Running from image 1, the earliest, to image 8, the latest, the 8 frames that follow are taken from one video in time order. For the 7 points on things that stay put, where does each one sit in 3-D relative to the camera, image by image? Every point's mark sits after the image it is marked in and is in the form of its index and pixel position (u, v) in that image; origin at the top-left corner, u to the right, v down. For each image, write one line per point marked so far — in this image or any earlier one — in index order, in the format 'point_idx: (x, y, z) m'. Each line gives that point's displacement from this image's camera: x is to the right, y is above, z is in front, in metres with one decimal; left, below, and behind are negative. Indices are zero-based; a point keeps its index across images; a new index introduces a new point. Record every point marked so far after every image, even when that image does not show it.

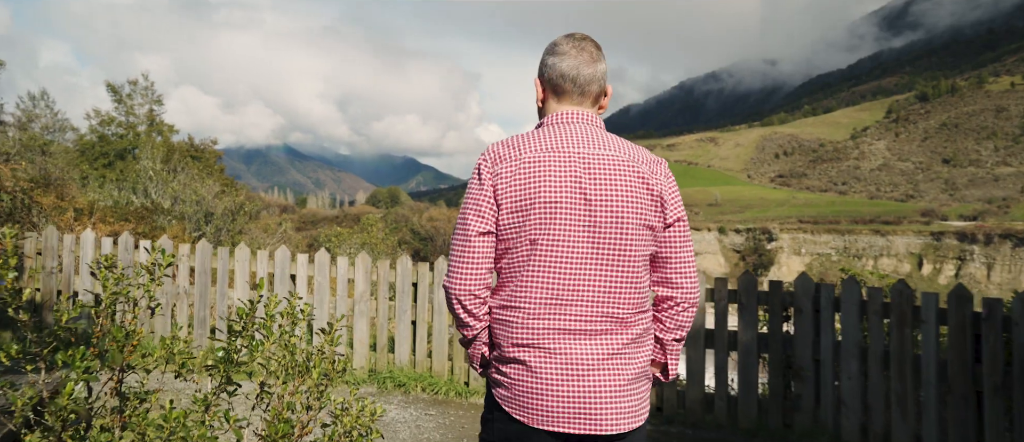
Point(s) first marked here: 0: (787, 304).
0: (+2.8, -0.8, +6.6) m
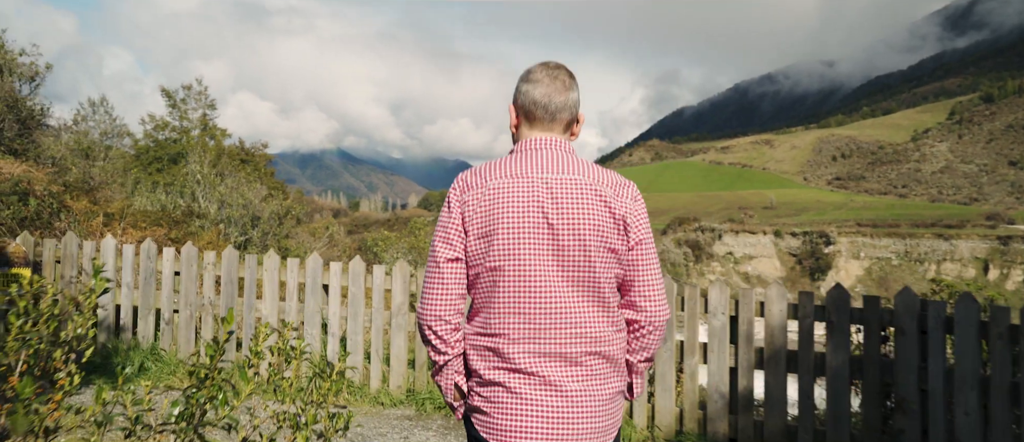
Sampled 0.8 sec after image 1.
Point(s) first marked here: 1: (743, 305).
0: (+3.3, -0.9, +5.6) m
1: (+2.2, -0.8, +6.1) m
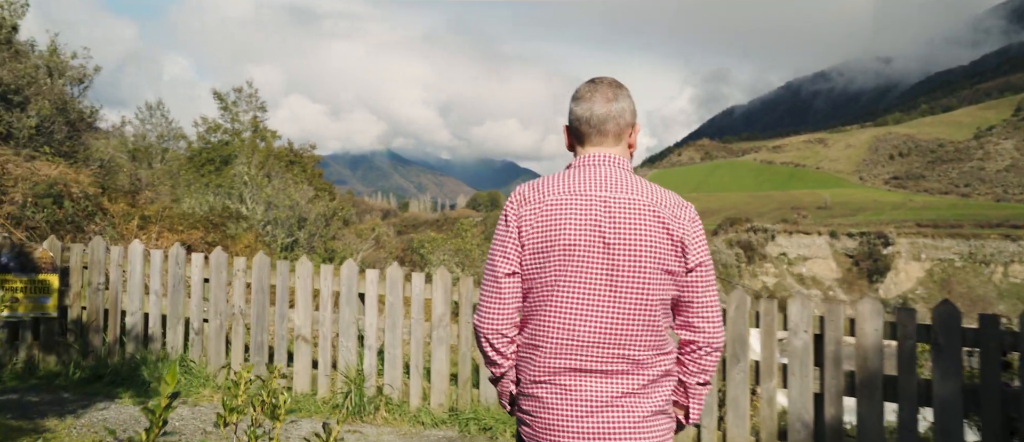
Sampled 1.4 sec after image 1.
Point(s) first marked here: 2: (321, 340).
0: (+3.7, -0.9, +4.7) m
1: (+2.6, -0.8, +5.3) m
2: (-1.8, -1.1, +5.9) m
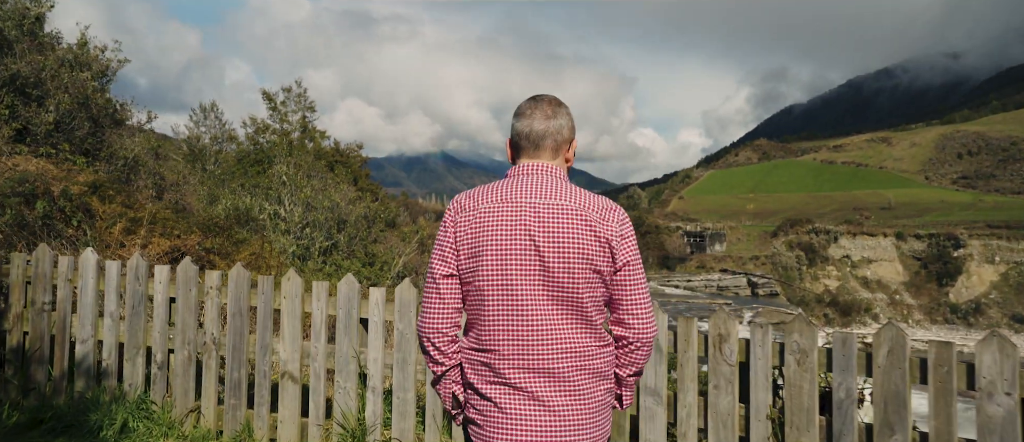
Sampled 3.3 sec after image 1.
0: (+3.9, -0.9, +2.9) m
1: (+2.9, -0.9, +3.6) m
2: (-1.4, -1.1, +4.6) m
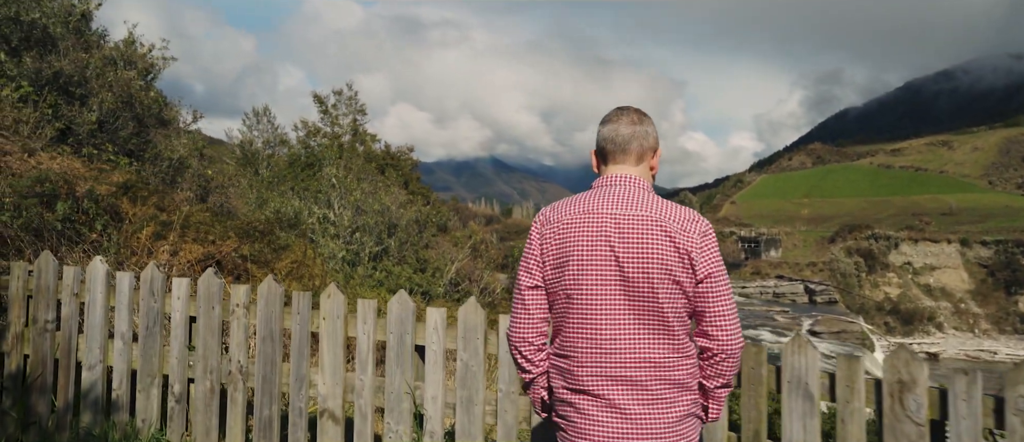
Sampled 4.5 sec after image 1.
0: (+4.3, -1.0, +1.7) m
1: (+3.4, -0.9, +2.4) m
2: (-0.9, -1.1, +3.7) m
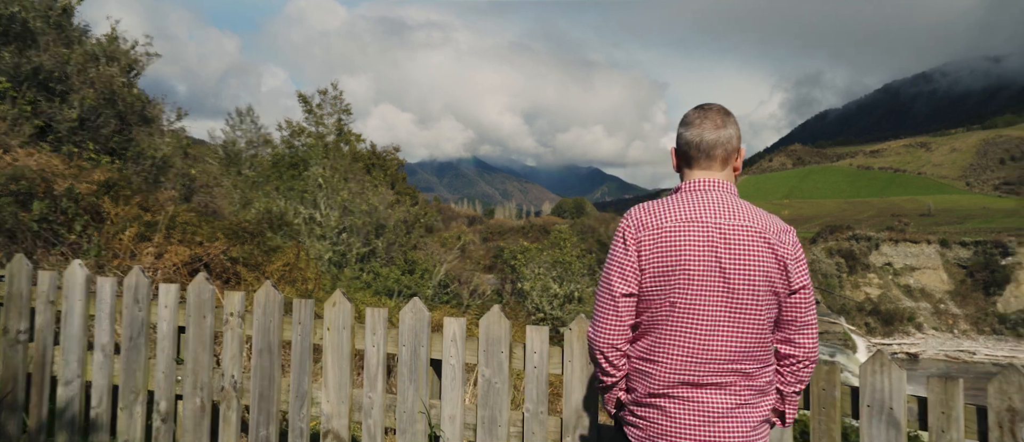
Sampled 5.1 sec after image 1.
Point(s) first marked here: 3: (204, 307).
0: (+4.4, -1.0, +1.4) m
1: (+3.5, -0.9, +2.2) m
2: (-0.8, -1.2, +3.4) m
3: (-1.7, -0.5, +3.5) m
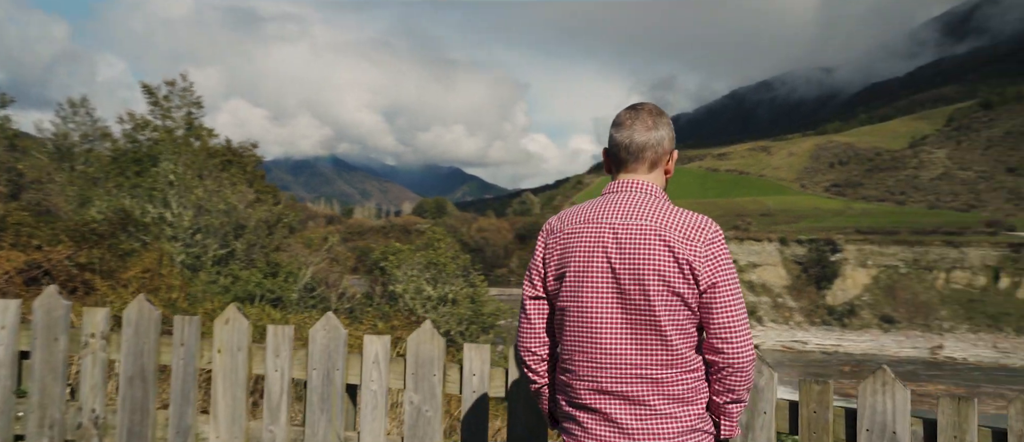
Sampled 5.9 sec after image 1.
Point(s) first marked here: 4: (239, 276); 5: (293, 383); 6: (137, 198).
0: (+4.4, -1.0, +1.9) m
1: (+3.3, -0.9, +2.5) m
2: (-1.1, -1.2, +2.9) m
3: (-2.0, -0.5, +2.8) m
4: (-4.3, -0.9, +11.0) m
5: (-1.0, -0.7, +2.9) m
6: (-6.7, +0.5, +12.2) m
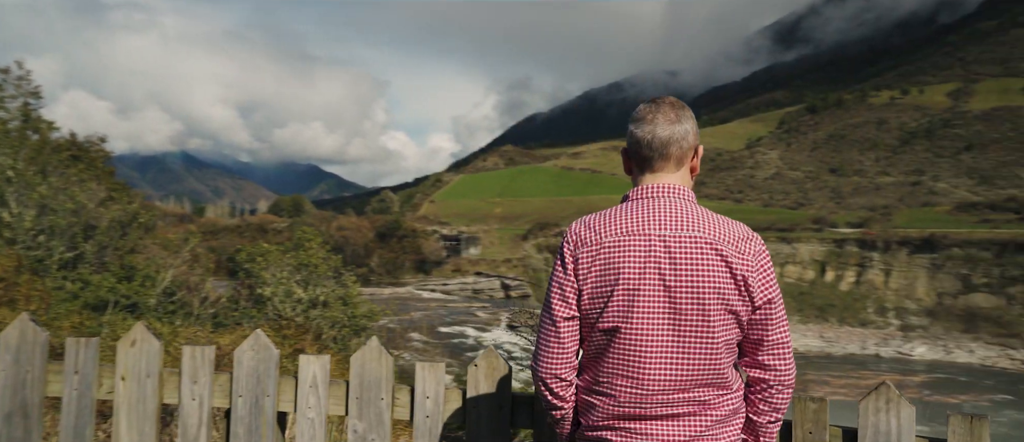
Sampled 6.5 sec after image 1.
0: (+4.3, -1.1, +2.4) m
1: (+3.1, -1.0, +2.8) m
2: (-1.3, -1.2, +2.5) m
3: (-2.2, -0.5, +2.3) m
4: (-5.7, -0.9, +10.0) m
5: (-1.2, -0.7, +2.5) m
6: (-8.3, +0.5, +10.9) m
